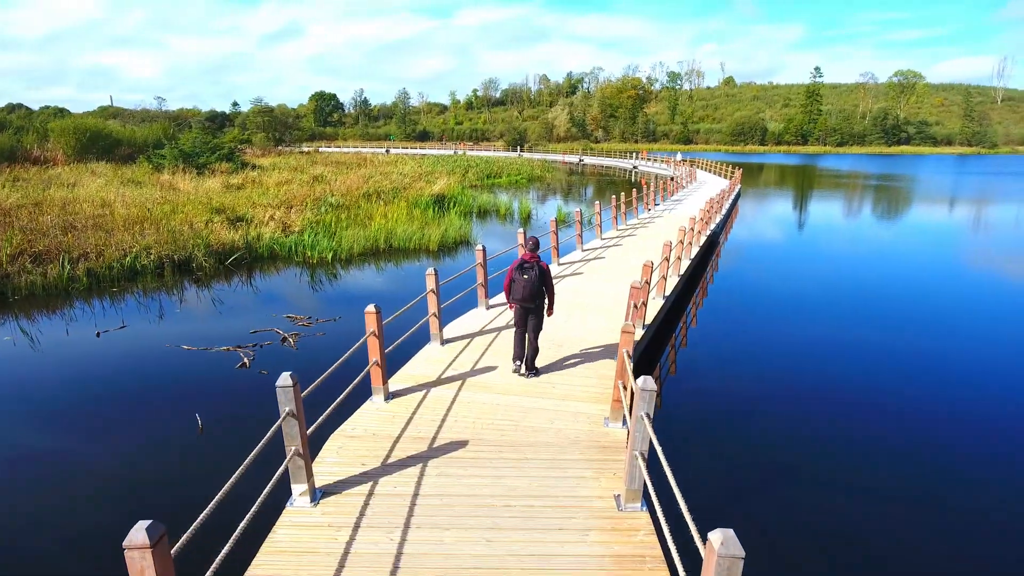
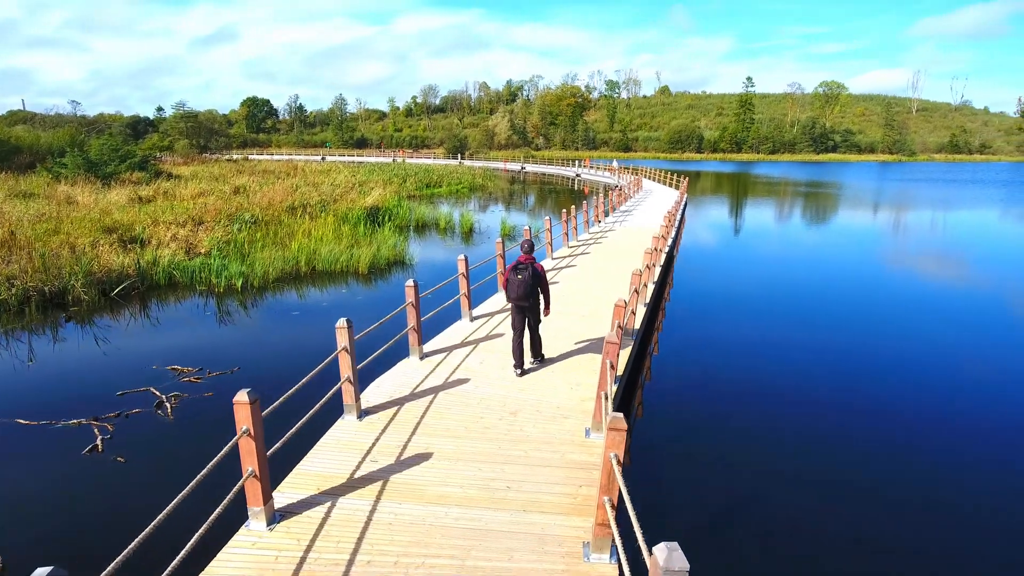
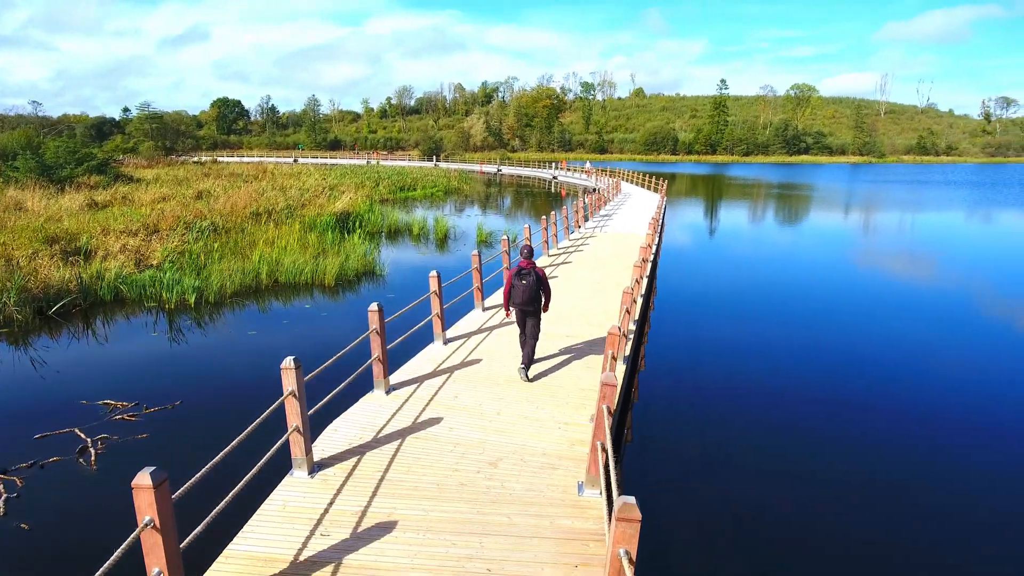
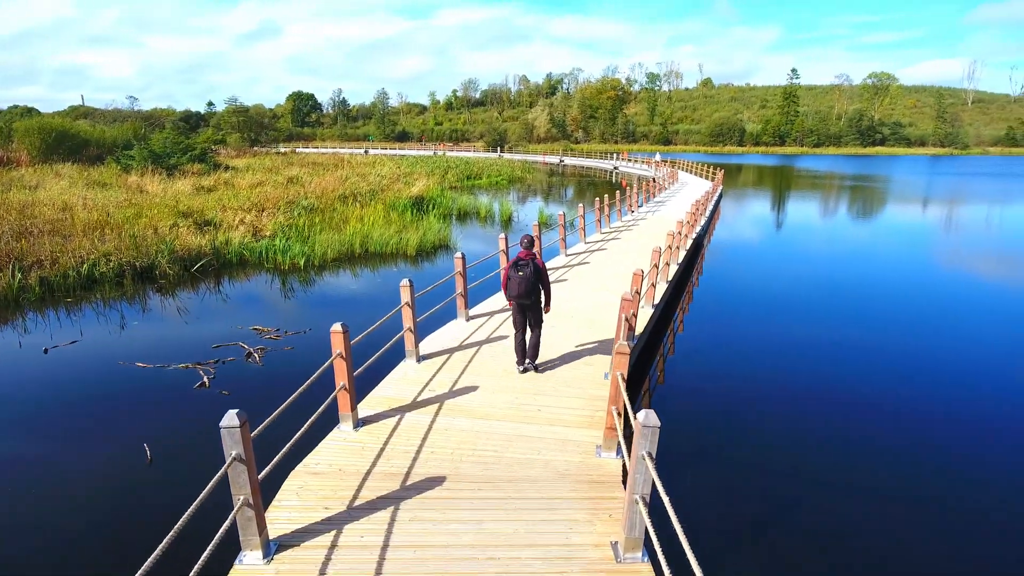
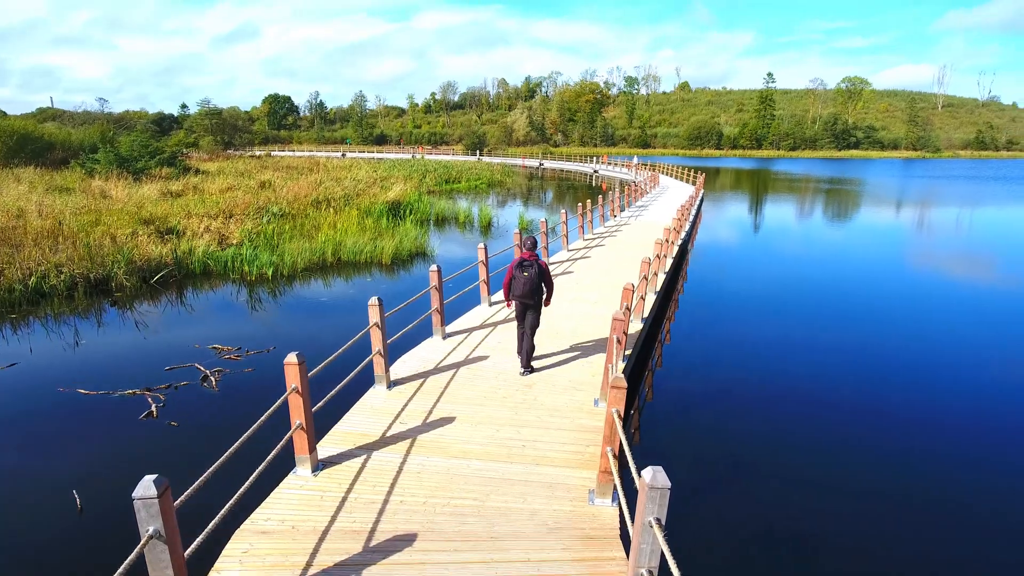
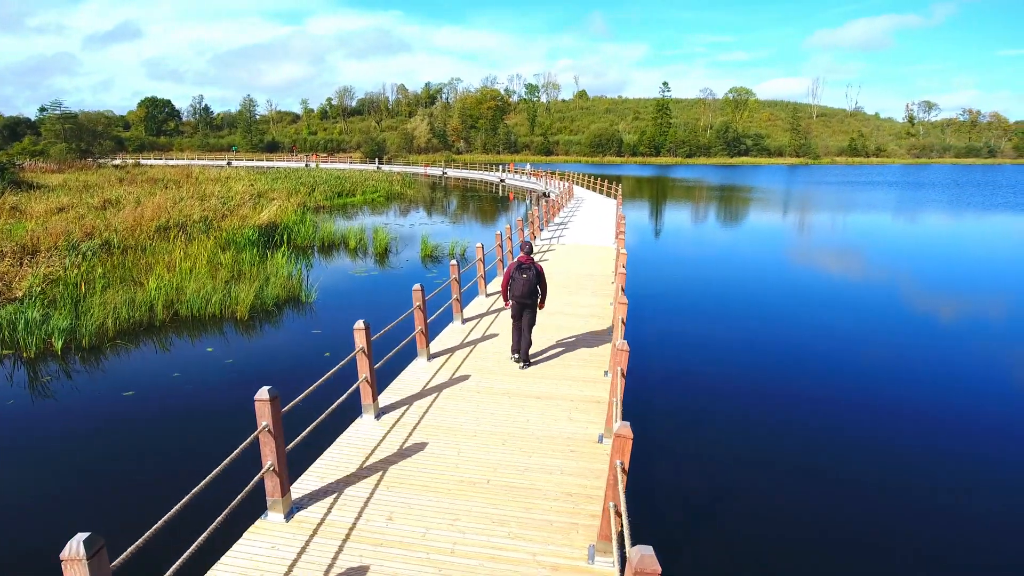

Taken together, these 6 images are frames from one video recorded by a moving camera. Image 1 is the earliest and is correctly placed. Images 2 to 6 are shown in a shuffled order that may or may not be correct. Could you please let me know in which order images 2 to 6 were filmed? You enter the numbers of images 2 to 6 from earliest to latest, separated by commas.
4, 5, 2, 3, 6
